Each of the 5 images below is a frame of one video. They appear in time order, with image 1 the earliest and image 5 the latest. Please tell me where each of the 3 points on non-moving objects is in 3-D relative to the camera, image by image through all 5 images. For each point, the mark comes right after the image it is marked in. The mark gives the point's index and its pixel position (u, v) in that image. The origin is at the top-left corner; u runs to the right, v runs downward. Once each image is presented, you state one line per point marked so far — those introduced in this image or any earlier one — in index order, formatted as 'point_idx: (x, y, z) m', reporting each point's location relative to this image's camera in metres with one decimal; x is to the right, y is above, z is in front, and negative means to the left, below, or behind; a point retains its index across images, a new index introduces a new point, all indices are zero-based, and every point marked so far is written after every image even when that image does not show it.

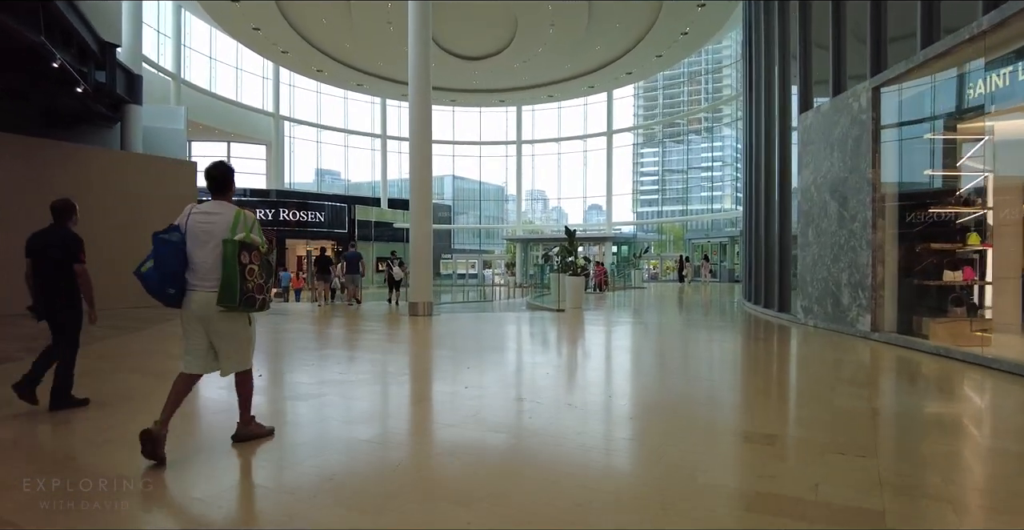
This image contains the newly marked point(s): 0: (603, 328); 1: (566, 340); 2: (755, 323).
0: (+1.1, -1.0, +8.4) m
1: (+0.5, -1.0, +7.2) m
2: (+3.7, -1.0, +9.4) m
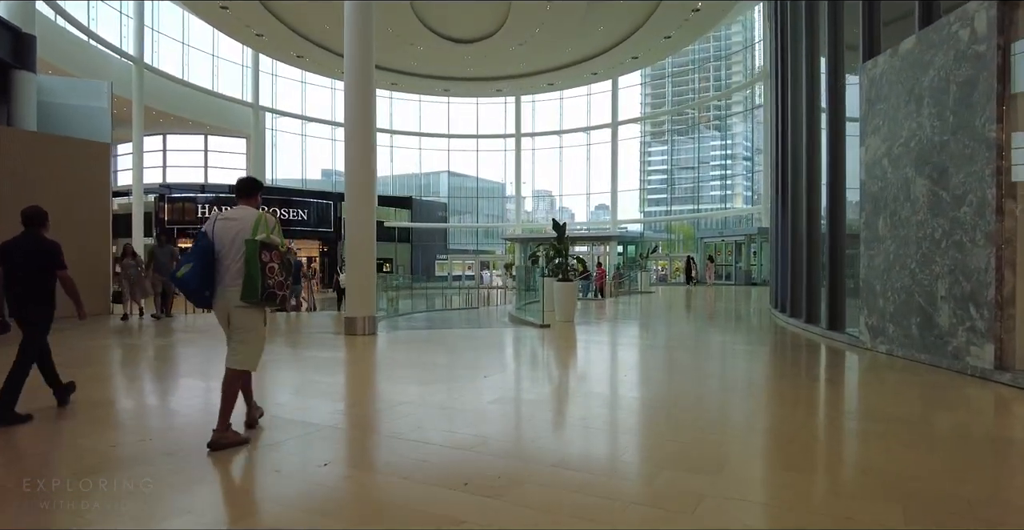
0: (+1.0, -1.0, +7.6) m
1: (+0.4, -1.0, +6.4) m
2: (+3.7, -1.0, +8.6) m
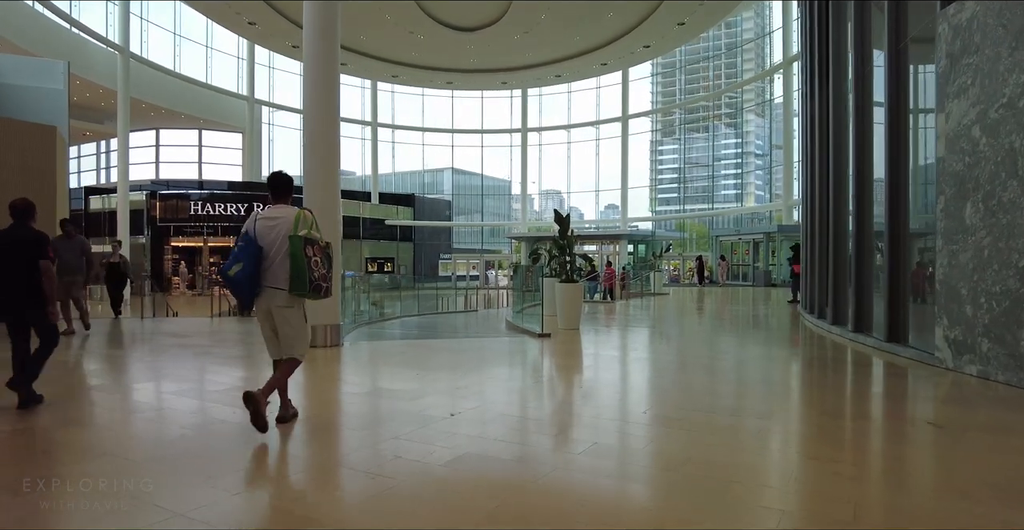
0: (+1.1, -1.0, +7.2) m
1: (+0.4, -1.0, +6.0) m
2: (+3.7, -1.0, +8.1) m
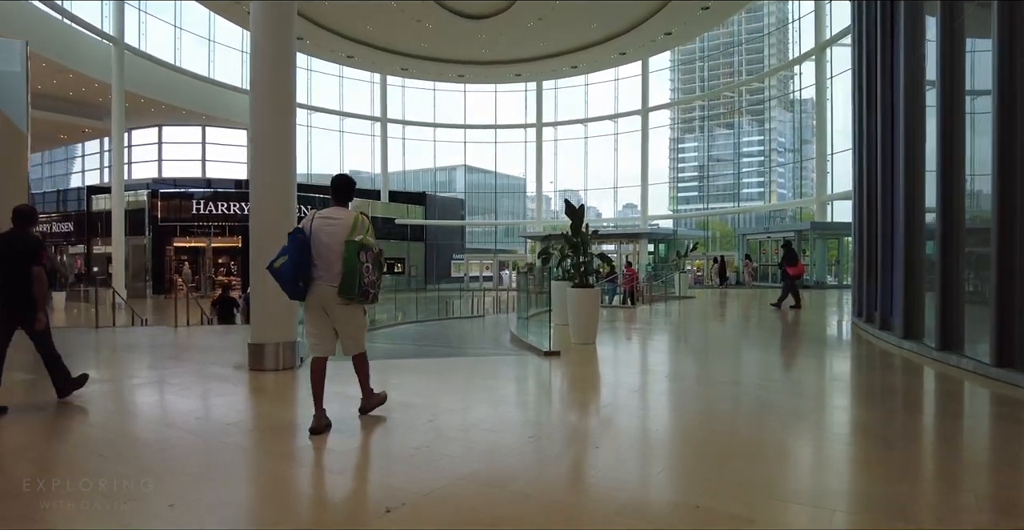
0: (+1.2, -1.0, +6.7) m
1: (+0.5, -1.0, +5.5) m
2: (+3.9, -1.0, +7.5) m
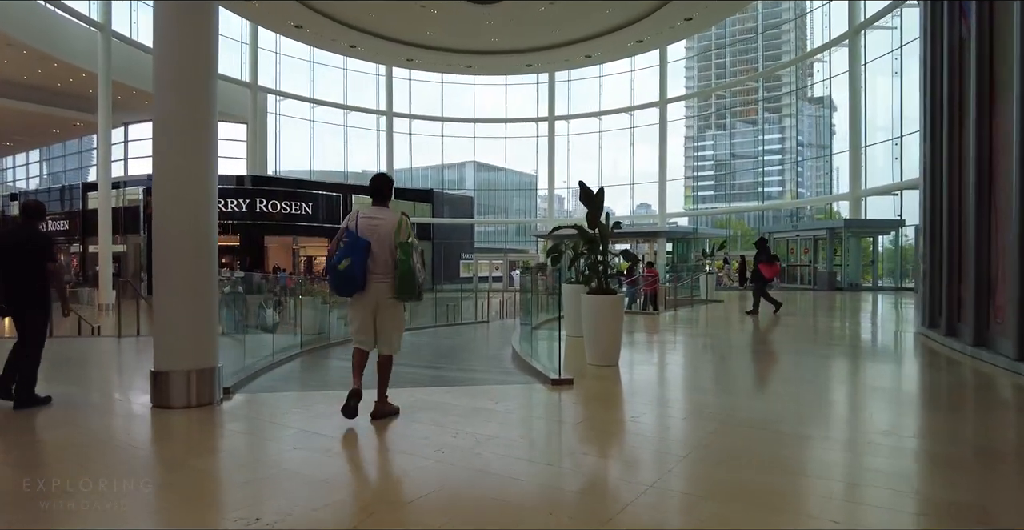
0: (+1.3, -1.0, +6.2) m
1: (+0.6, -1.0, +5.0) m
2: (+4.0, -1.0, +7.0) m
